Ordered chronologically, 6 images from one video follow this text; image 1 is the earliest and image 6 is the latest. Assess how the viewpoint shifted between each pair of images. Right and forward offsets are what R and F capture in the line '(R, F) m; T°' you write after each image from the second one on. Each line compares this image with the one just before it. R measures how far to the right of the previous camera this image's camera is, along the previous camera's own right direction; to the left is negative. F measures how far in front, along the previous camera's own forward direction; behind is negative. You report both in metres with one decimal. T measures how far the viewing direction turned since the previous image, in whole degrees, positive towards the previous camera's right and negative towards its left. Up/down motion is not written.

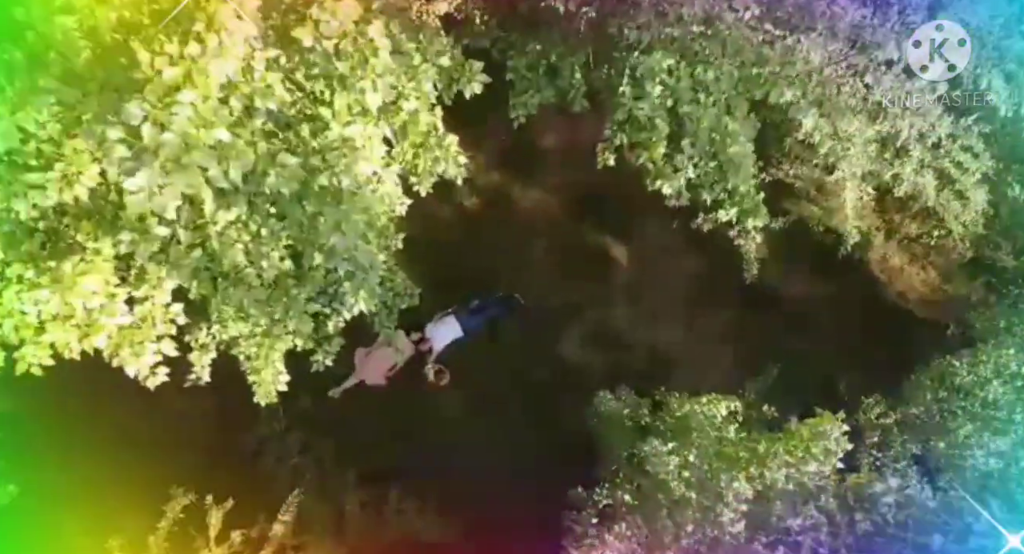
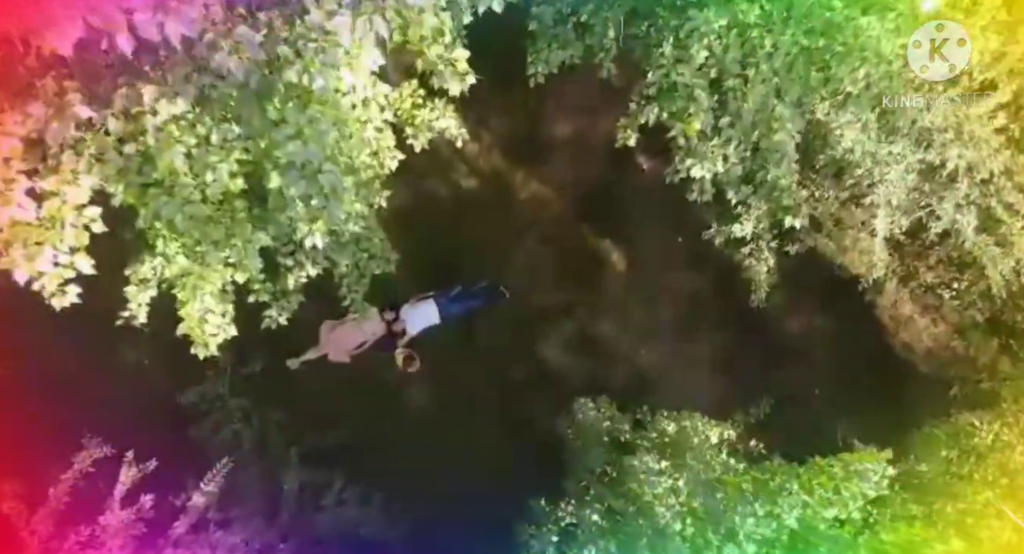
(+0.3, +0.3) m; -4°
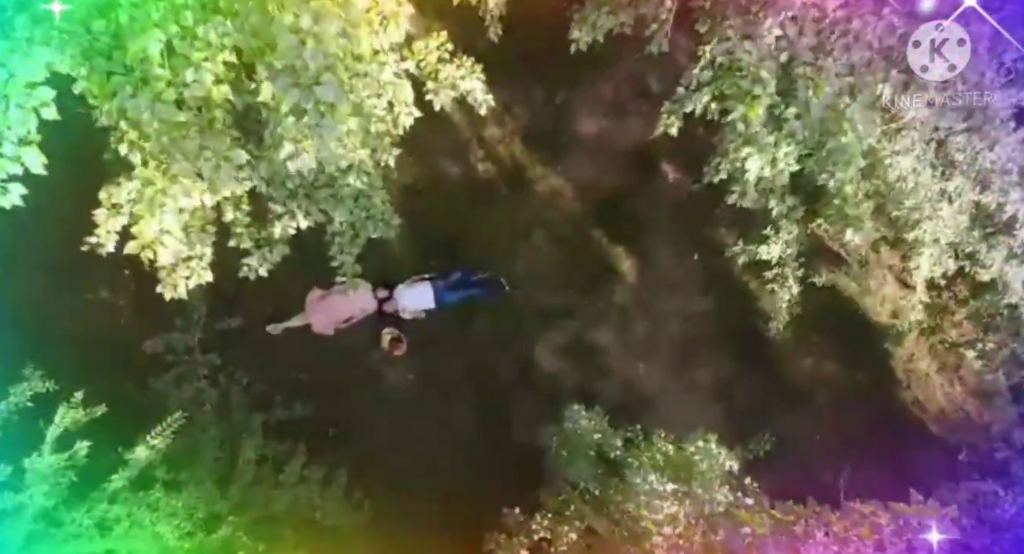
(0.0, +0.2) m; 0°
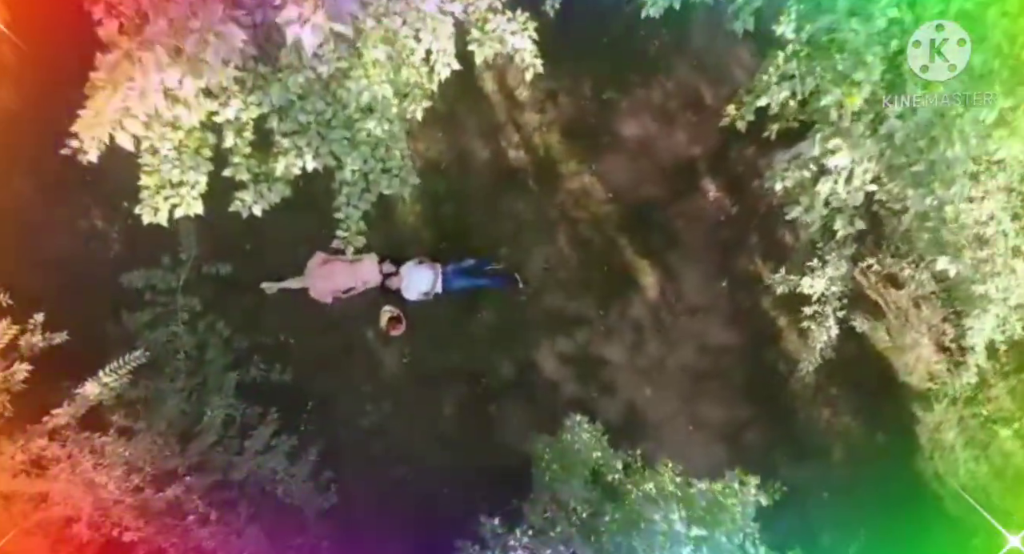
(0.0, +0.3) m; -1°
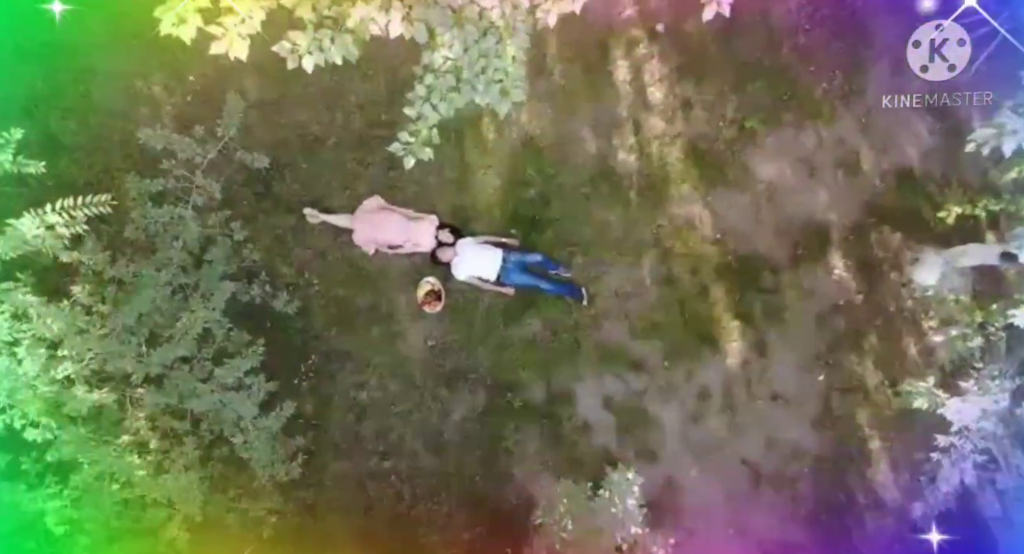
(-0.1, +0.6) m; -4°
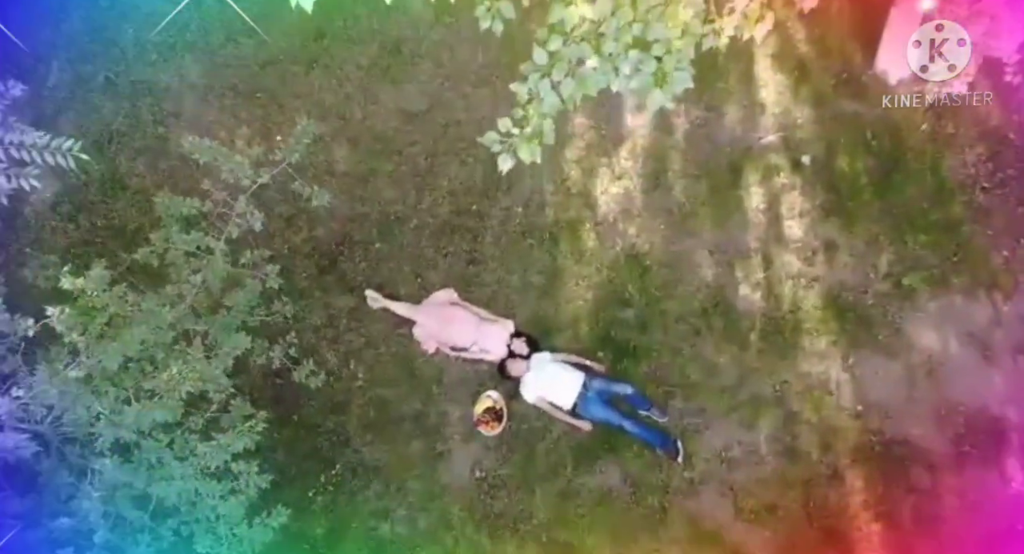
(-0.1, +0.6) m; -7°
